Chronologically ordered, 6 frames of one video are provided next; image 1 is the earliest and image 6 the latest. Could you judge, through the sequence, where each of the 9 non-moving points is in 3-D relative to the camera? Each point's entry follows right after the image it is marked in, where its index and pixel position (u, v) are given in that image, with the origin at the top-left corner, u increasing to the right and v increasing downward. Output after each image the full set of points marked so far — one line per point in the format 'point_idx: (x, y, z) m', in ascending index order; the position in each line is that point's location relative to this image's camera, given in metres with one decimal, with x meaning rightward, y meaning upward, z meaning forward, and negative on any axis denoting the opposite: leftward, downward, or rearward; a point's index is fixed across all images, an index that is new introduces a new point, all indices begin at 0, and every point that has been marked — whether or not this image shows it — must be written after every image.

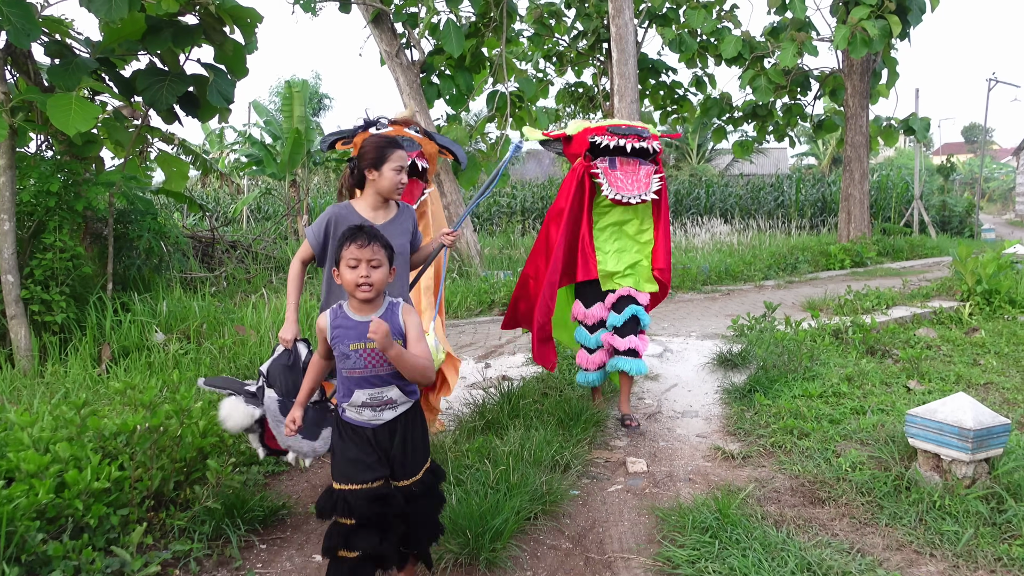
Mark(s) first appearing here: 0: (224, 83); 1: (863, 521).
0: (-1.5, +1.0, +4.7) m
1: (+1.0, -0.7, +2.7) m
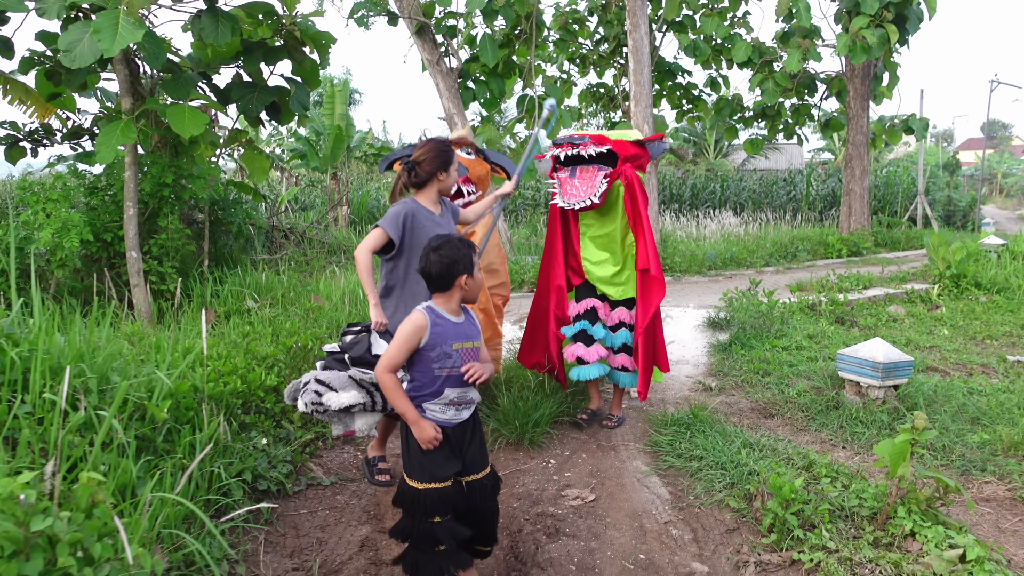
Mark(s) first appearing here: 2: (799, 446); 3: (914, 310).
0: (-1.3, +1.2, +5.8) m
1: (+1.1, -0.6, +3.7) m
2: (+1.0, -0.6, +3.4) m
3: (+3.0, -0.2, +7.0) m
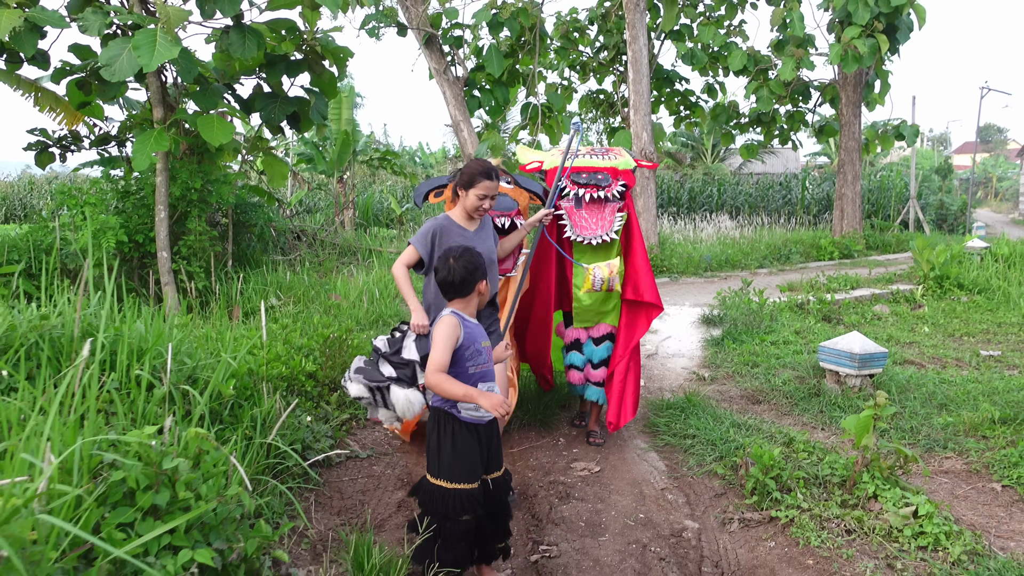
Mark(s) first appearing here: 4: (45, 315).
0: (-1.3, +1.2, +6.2) m
1: (+1.2, -0.5, +4.1) m
2: (+1.1, -0.6, +3.8) m
3: (+3.0, -0.2, +7.4) m
4: (-1.4, -0.1, +2.8) m
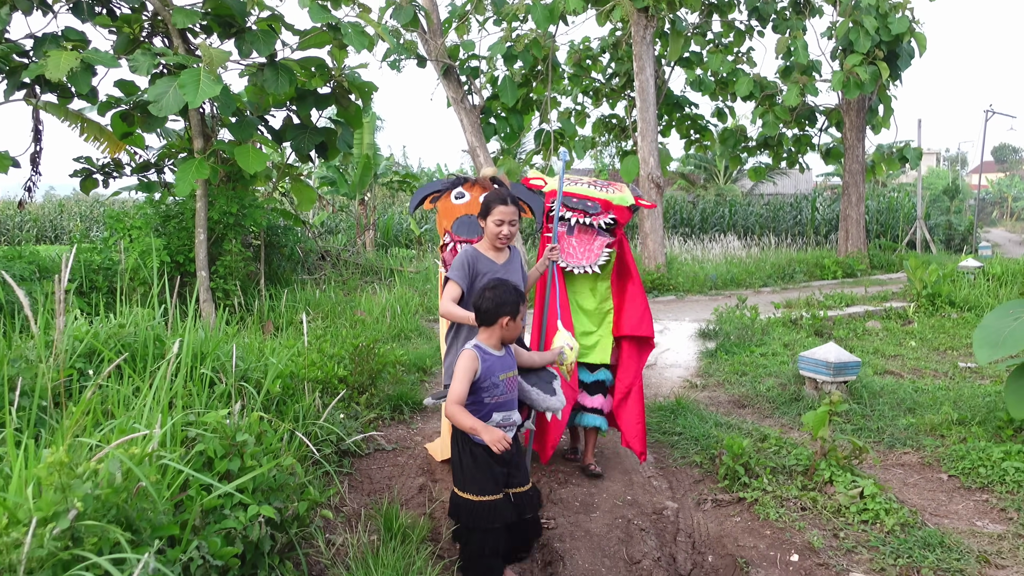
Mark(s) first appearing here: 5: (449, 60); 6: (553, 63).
0: (-1.2, +1.1, +6.8) m
1: (+1.2, -0.6, +4.6) m
2: (+1.1, -0.6, +4.3) m
3: (+3.1, -0.3, +7.8) m
4: (-1.4, -0.1, +3.3) m
5: (-0.7, +2.5, +10.3) m
6: (+0.5, +2.5, +10.5) m
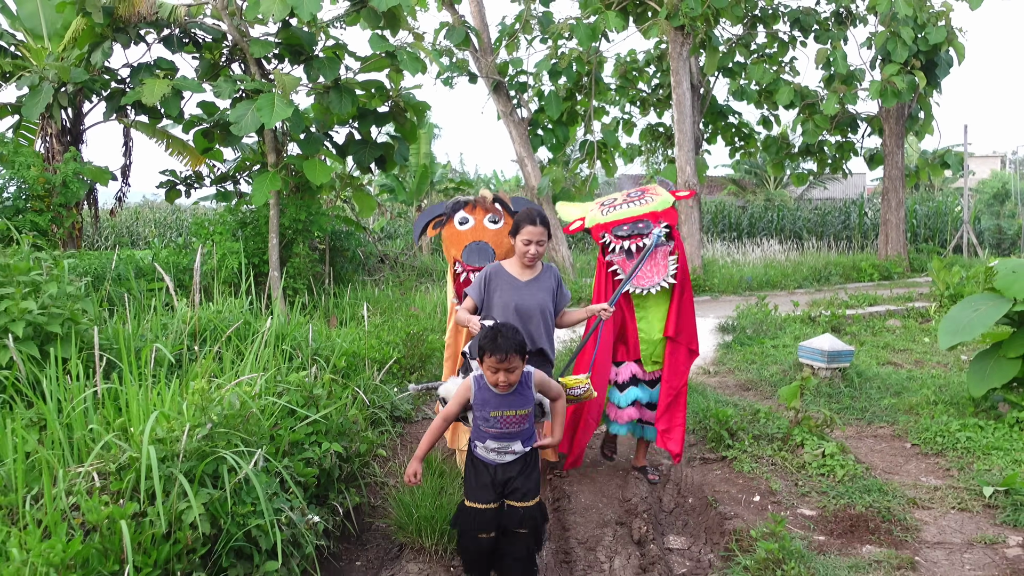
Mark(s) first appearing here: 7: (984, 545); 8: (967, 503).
0: (-0.9, +1.1, +7.5) m
1: (+1.4, -0.6, +5.2) m
2: (+1.3, -0.6, +4.9) m
3: (+3.5, -0.3, +8.3) m
4: (-1.3, -0.1, +4.1) m
5: (-0.2, +2.5, +11.0) m
6: (+1.0, +2.5, +11.2) m
7: (+1.5, -0.8, +3.0) m
8: (+1.6, -0.8, +3.4) m
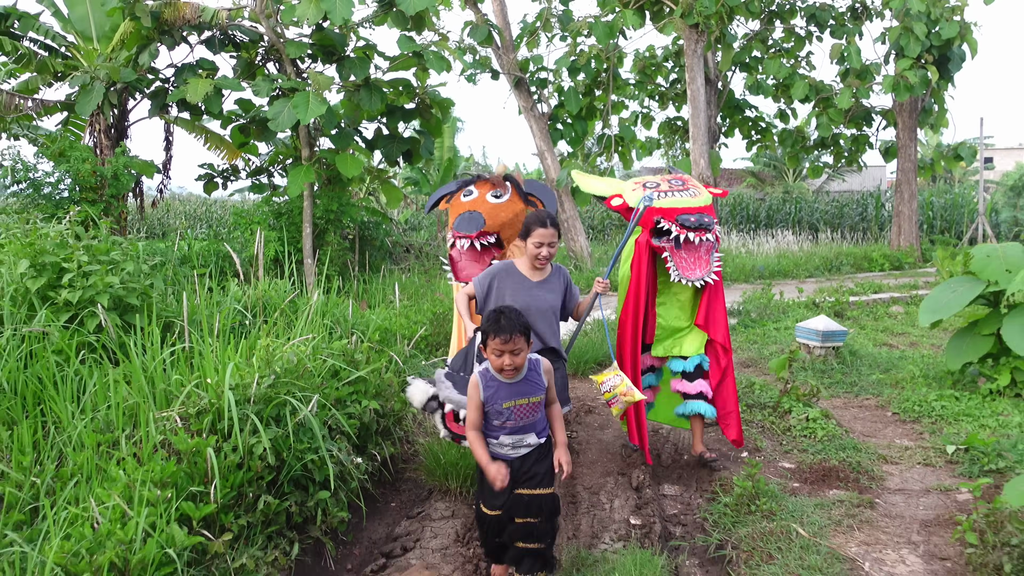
0: (-0.7, +1.2, +8.0) m
1: (+1.5, -0.5, +5.7) m
2: (+1.4, -0.5, +5.3) m
3: (+3.7, -0.2, +8.7) m
4: (-1.2, 0.0, +4.6) m
5: (+0.1, +2.6, +11.5) m
6: (+1.2, +2.6, +11.6) m
7: (+1.6, -0.7, +3.4) m
8: (+1.7, -0.7, +3.8) m
